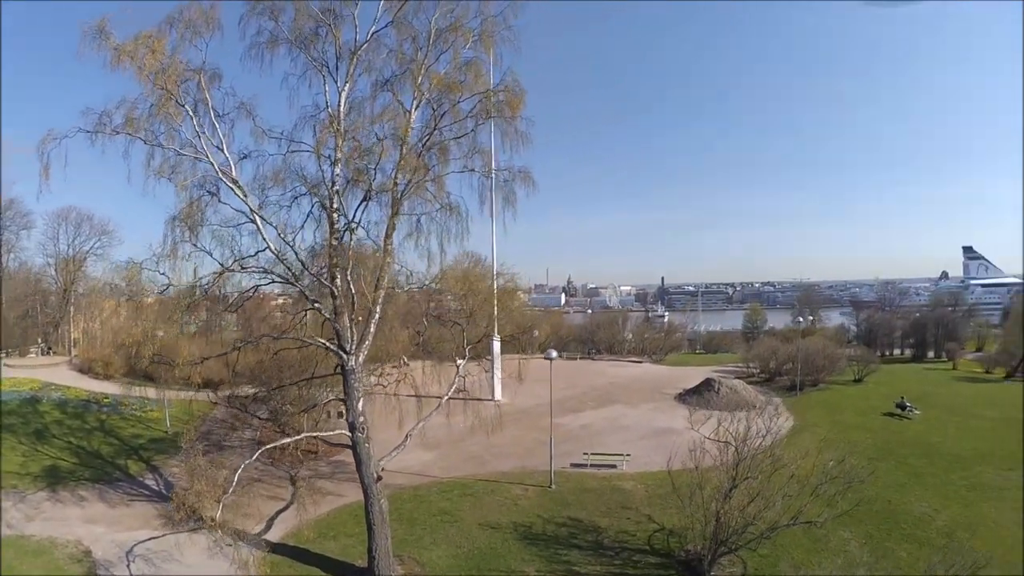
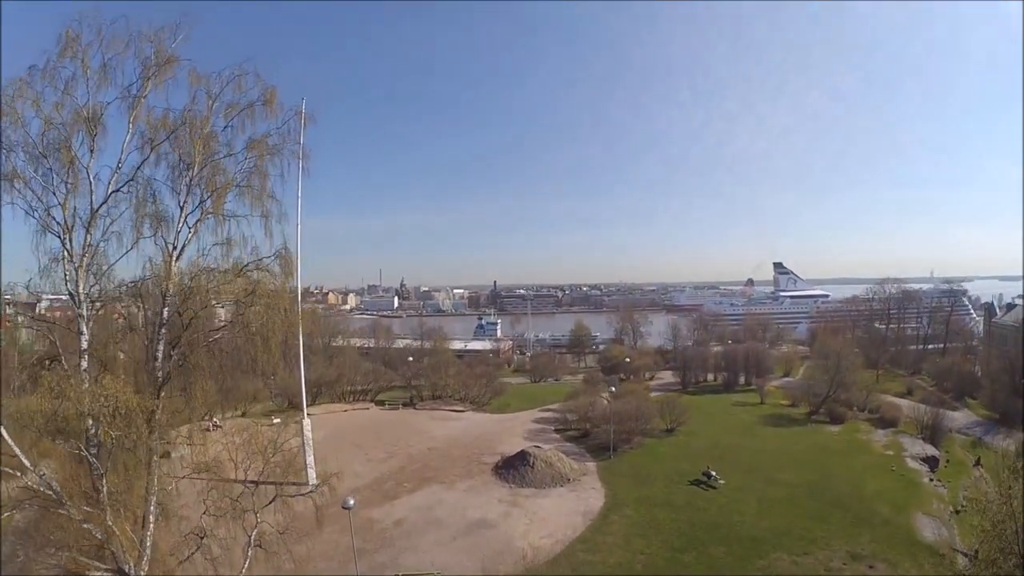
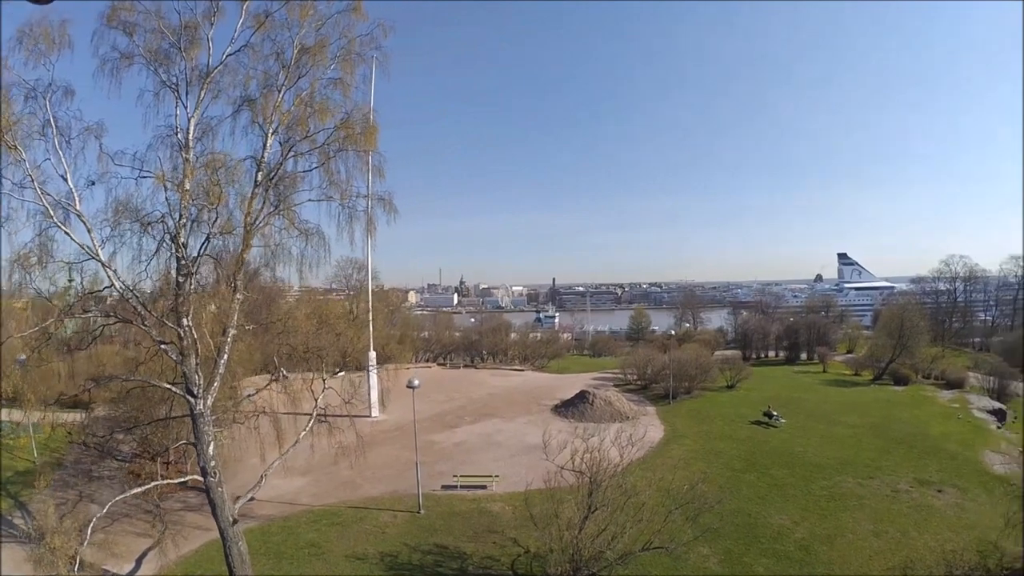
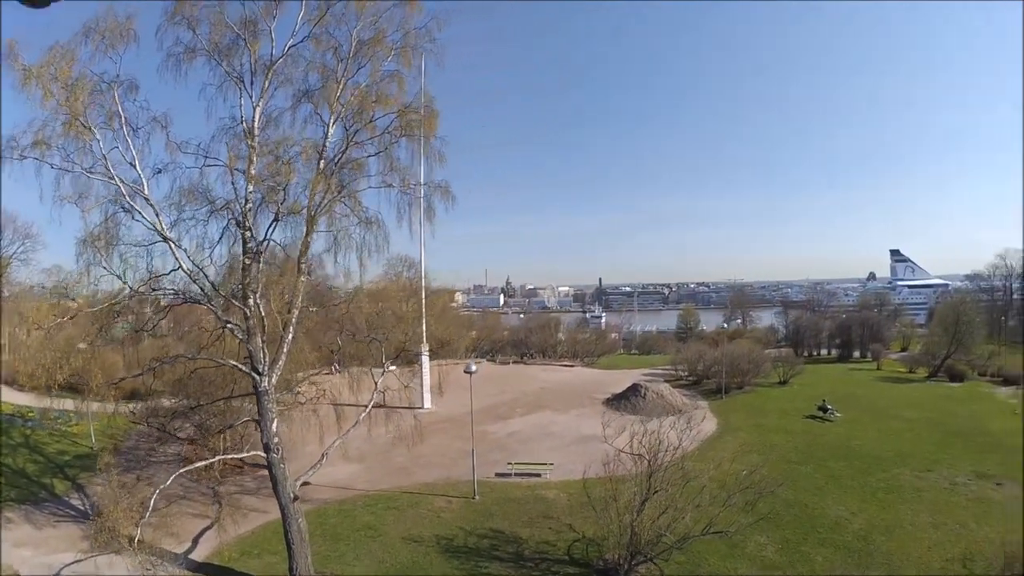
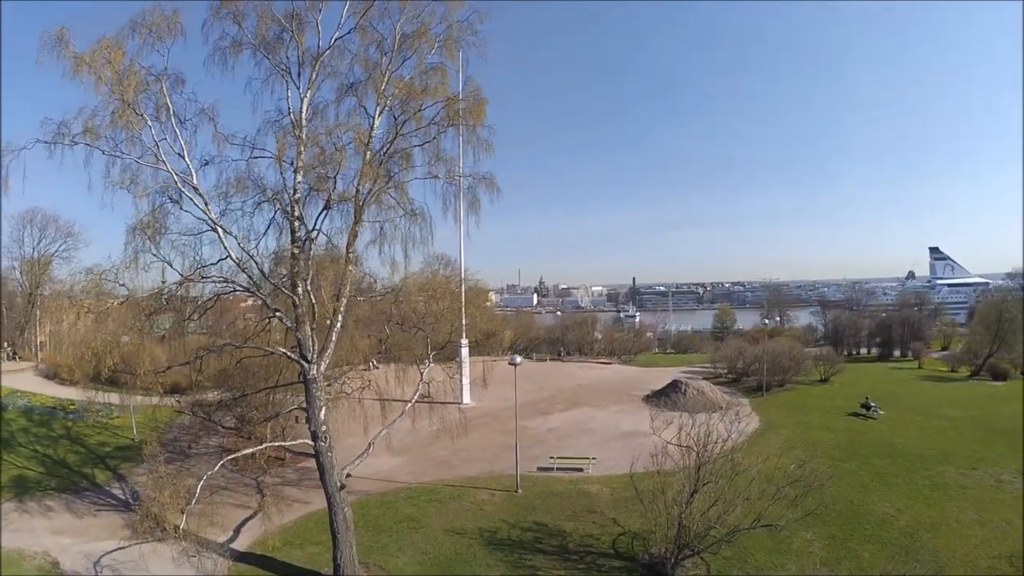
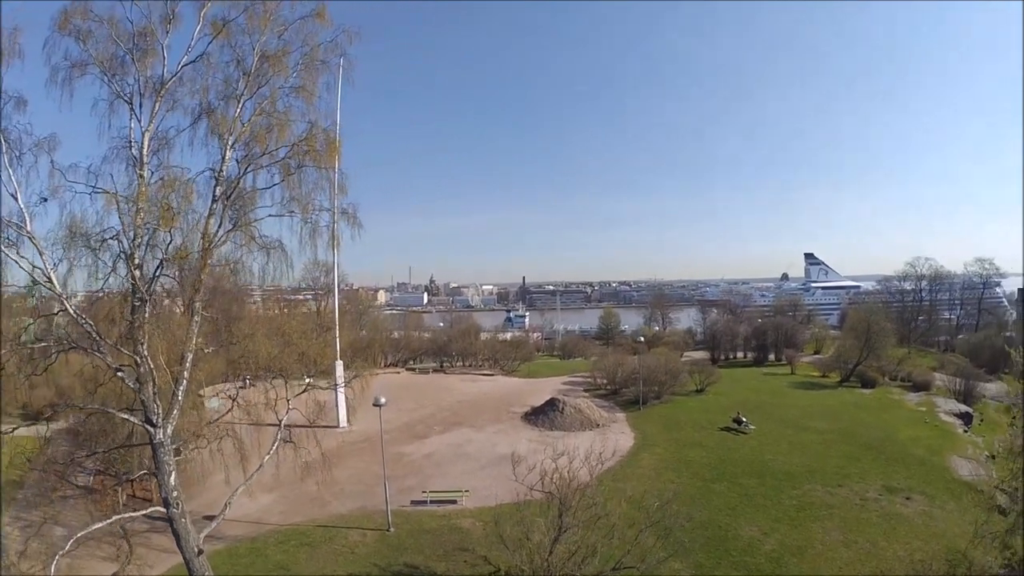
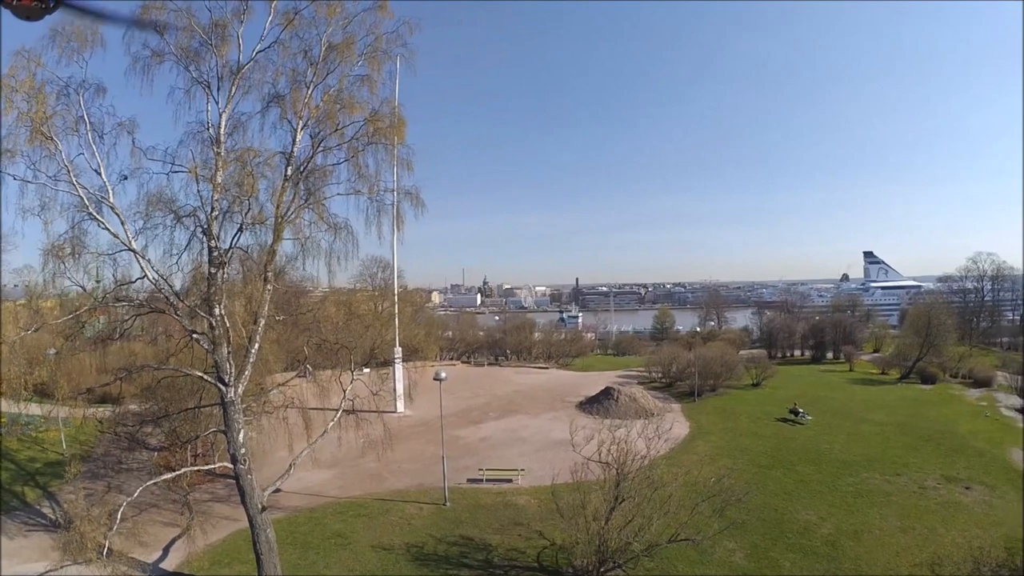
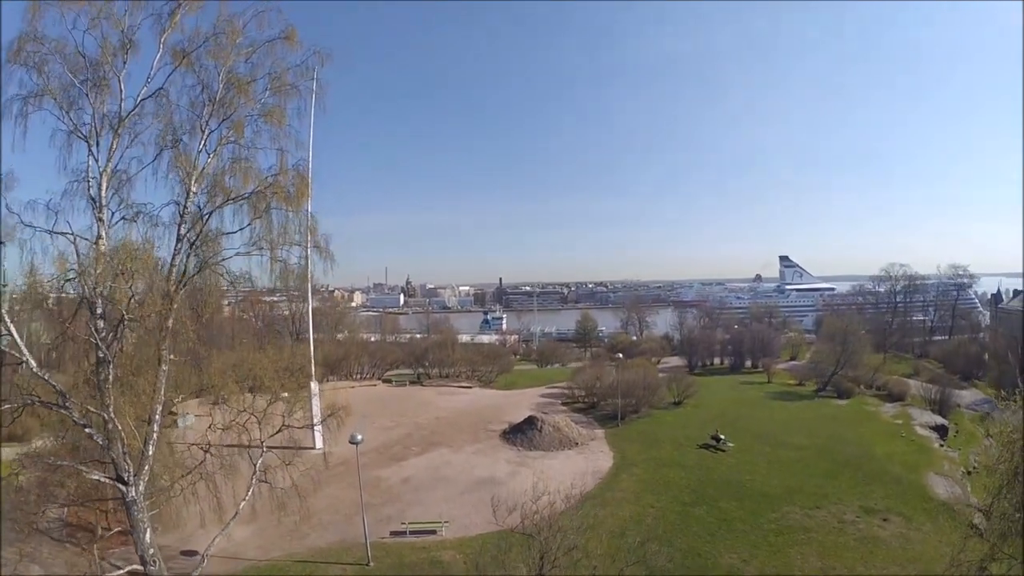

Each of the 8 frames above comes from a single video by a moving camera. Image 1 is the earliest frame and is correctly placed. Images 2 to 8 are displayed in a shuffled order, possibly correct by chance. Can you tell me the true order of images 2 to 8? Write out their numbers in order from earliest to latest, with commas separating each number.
5, 4, 7, 3, 6, 8, 2
